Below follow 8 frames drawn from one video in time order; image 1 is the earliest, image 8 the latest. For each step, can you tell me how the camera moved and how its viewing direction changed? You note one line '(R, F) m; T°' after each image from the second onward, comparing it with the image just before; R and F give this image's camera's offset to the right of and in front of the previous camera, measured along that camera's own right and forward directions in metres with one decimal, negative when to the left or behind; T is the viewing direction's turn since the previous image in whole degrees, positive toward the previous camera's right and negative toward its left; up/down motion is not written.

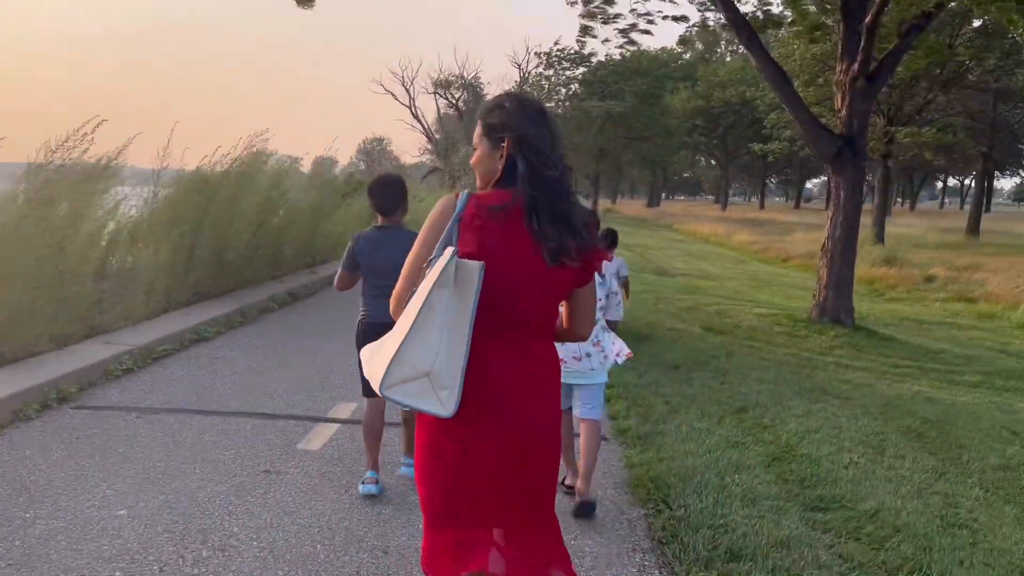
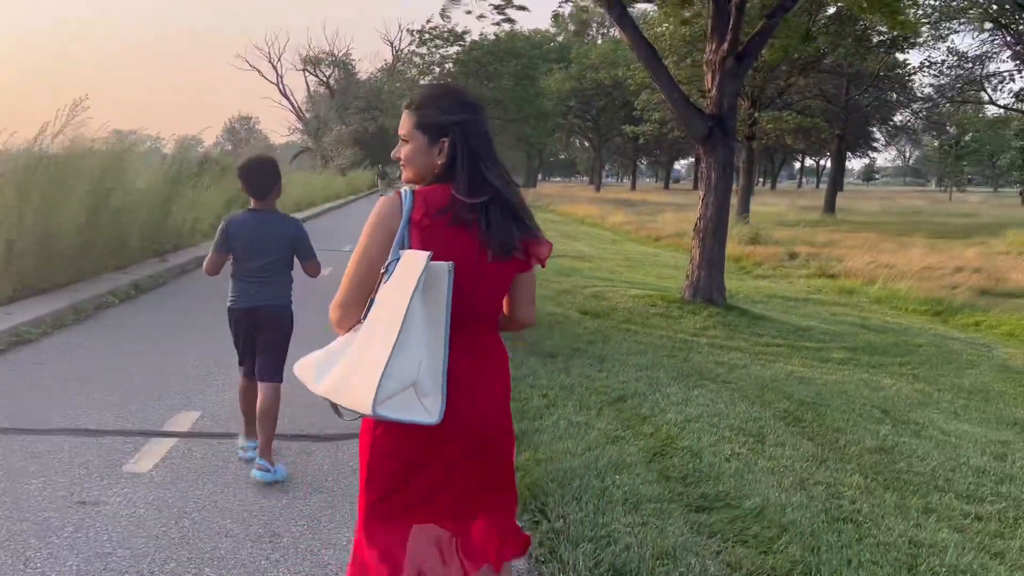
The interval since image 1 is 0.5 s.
(-0.1, +0.1) m; +8°
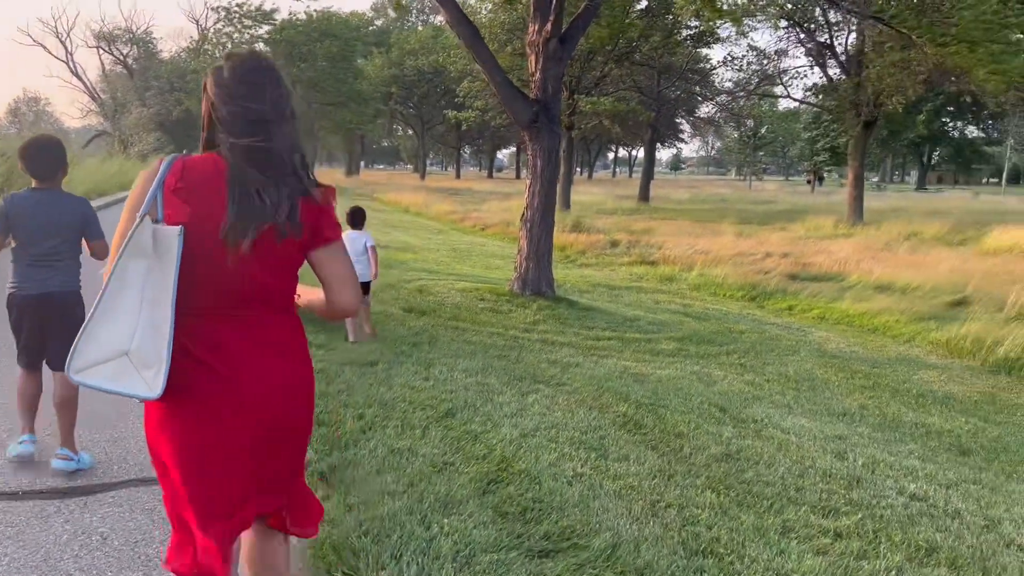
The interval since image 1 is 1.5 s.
(+0.1, +0.8) m; +12°
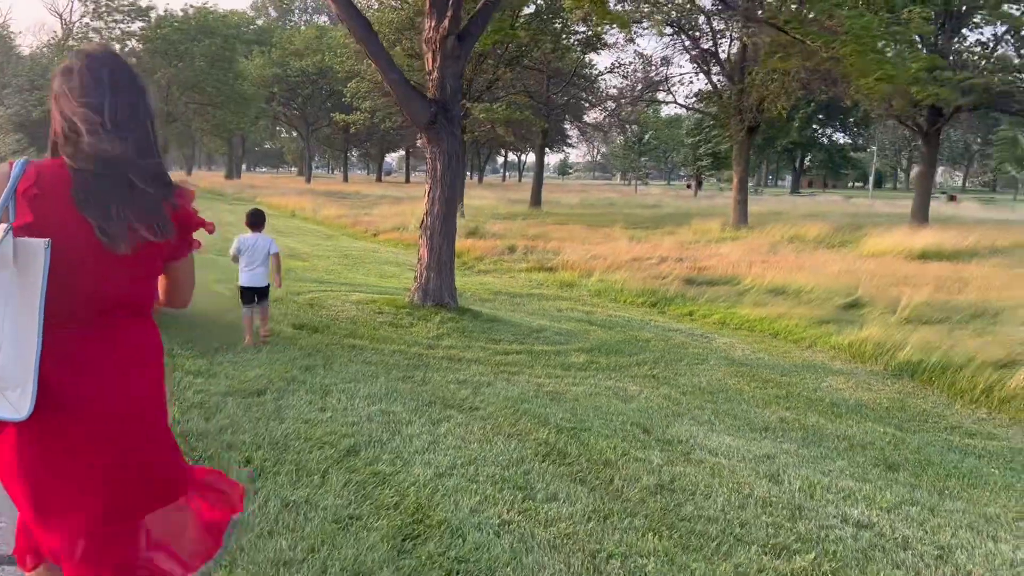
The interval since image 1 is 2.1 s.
(+0.1, -1.0) m; -18°
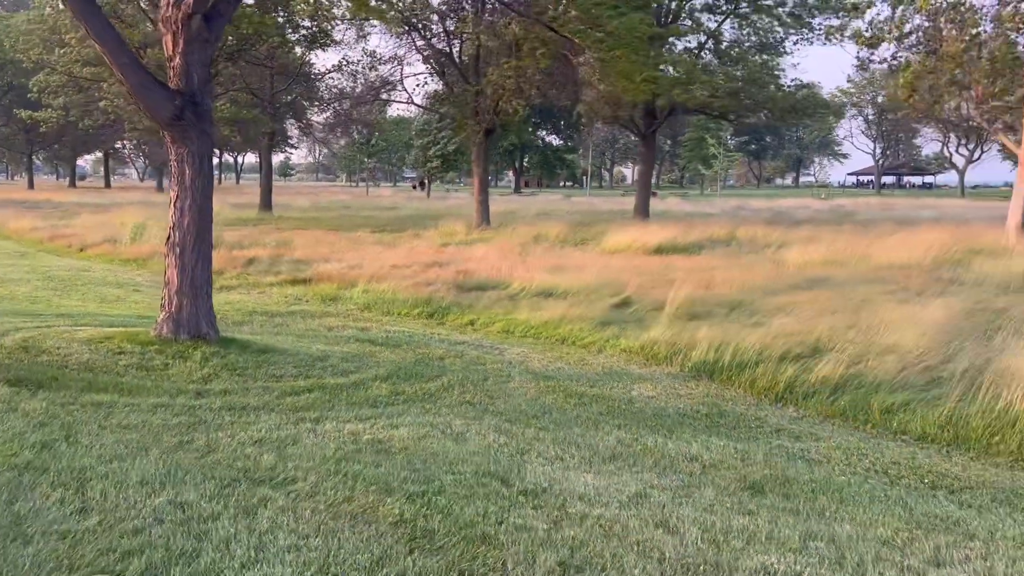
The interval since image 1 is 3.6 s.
(-0.4, +0.9) m; +18°
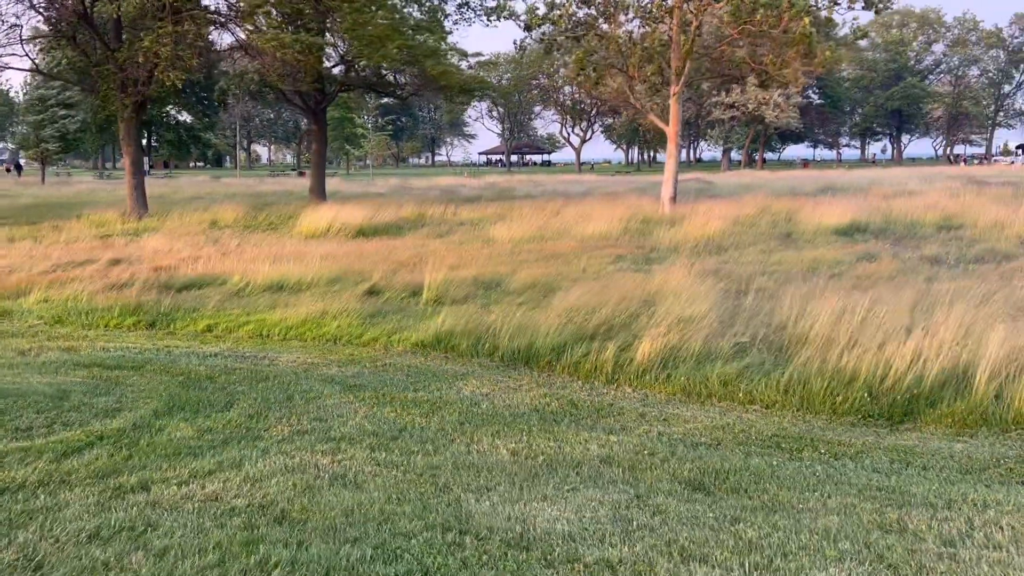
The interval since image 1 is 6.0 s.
(-1.1, +1.0) m; +23°
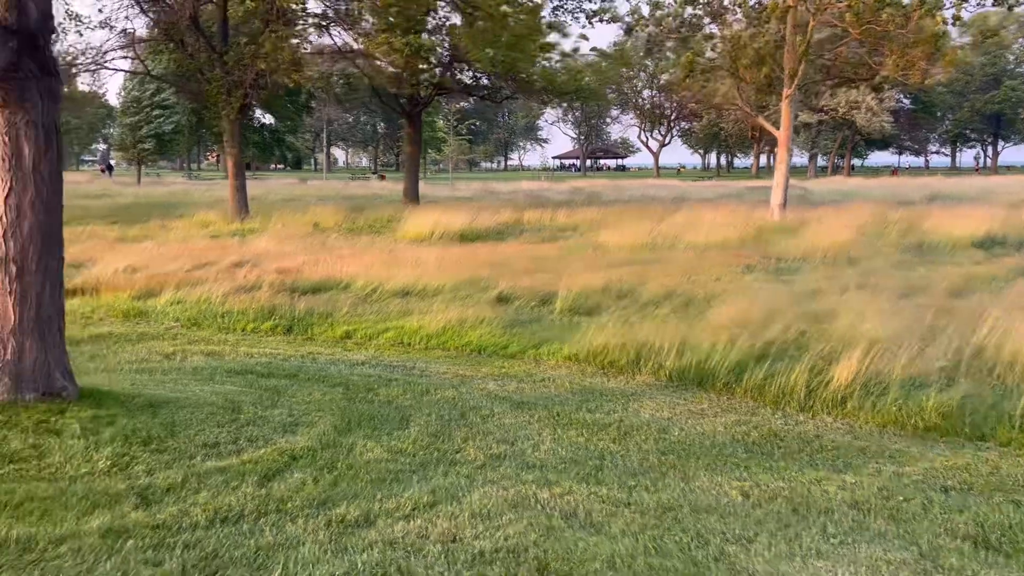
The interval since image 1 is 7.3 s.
(-0.8, +0.4) m; -5°
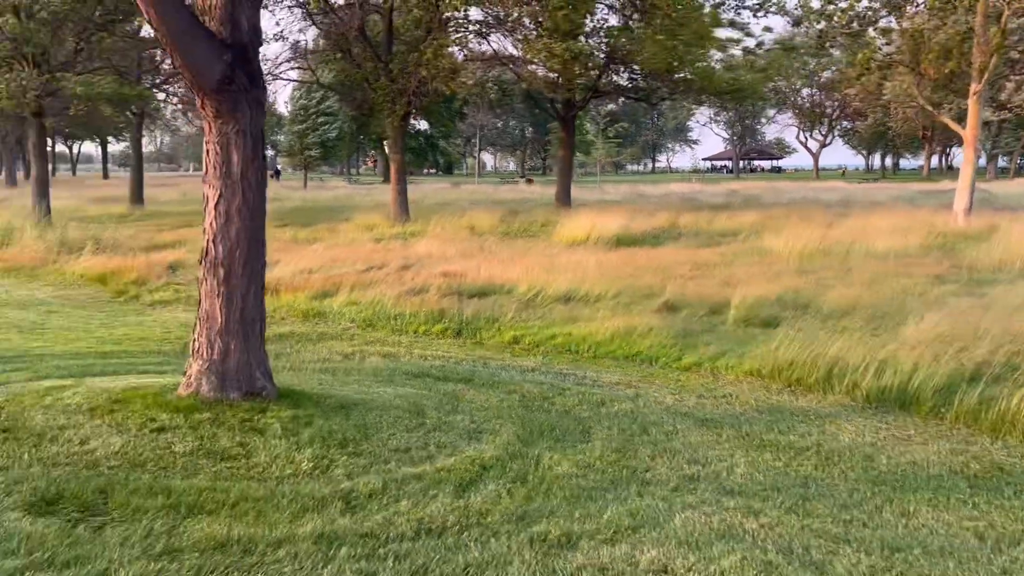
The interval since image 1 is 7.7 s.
(-0.3, +0.1) m; -10°
